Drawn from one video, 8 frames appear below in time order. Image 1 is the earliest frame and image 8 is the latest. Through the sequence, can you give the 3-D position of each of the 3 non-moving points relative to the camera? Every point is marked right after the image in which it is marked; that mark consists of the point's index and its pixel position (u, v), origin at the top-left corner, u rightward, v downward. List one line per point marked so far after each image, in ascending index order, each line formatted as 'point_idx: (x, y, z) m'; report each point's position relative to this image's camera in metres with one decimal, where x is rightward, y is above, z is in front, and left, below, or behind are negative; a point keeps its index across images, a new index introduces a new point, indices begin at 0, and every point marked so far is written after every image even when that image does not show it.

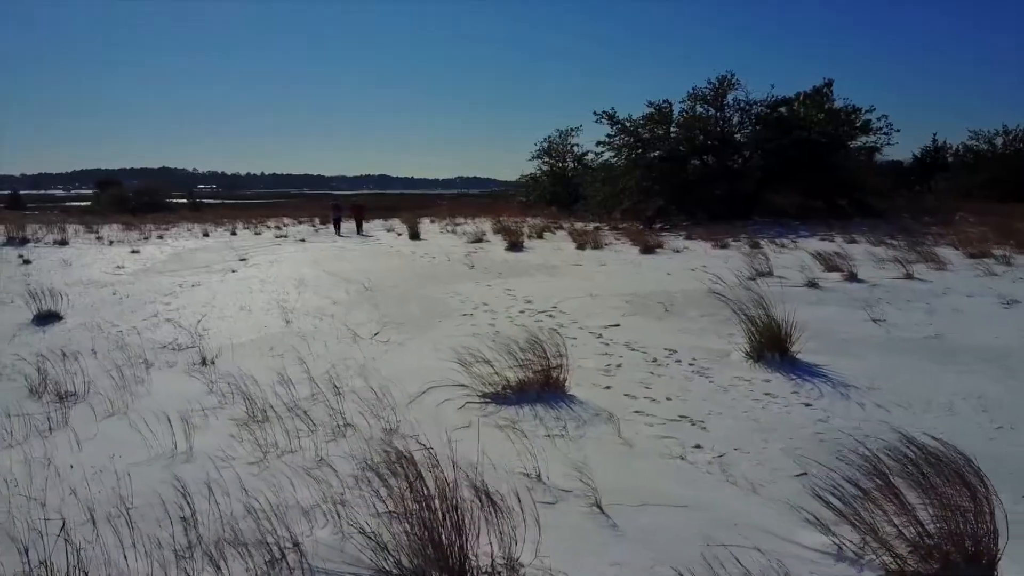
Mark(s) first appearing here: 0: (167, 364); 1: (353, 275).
0: (-2.4, -0.5, +5.4) m
1: (-1.9, +0.2, +9.6) m
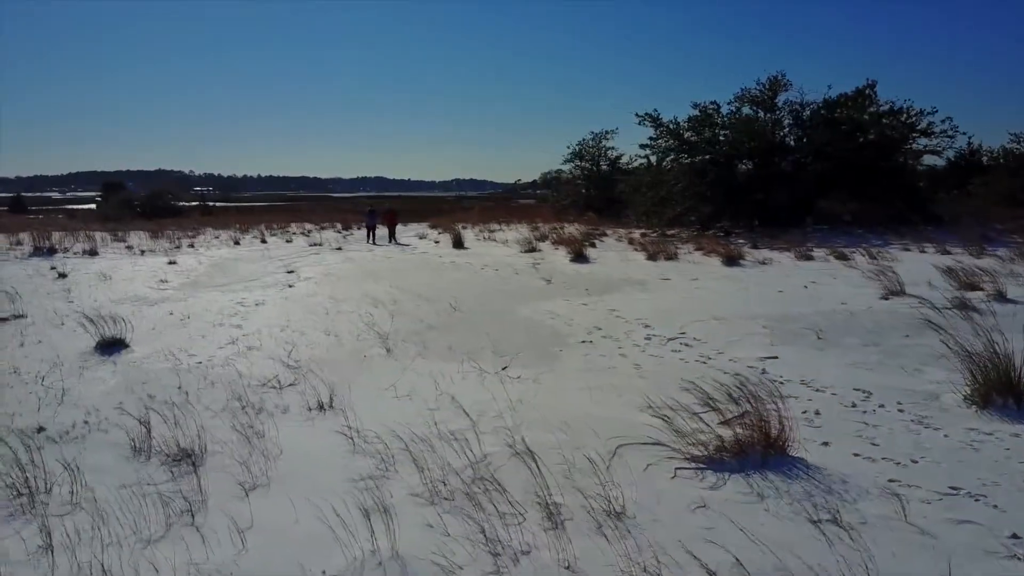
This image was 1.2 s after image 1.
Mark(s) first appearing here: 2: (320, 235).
0: (-1.4, -0.7, +4.7) m
1: (-1.0, 0.0, +8.9) m
2: (-4.7, +1.3, +19.7) m
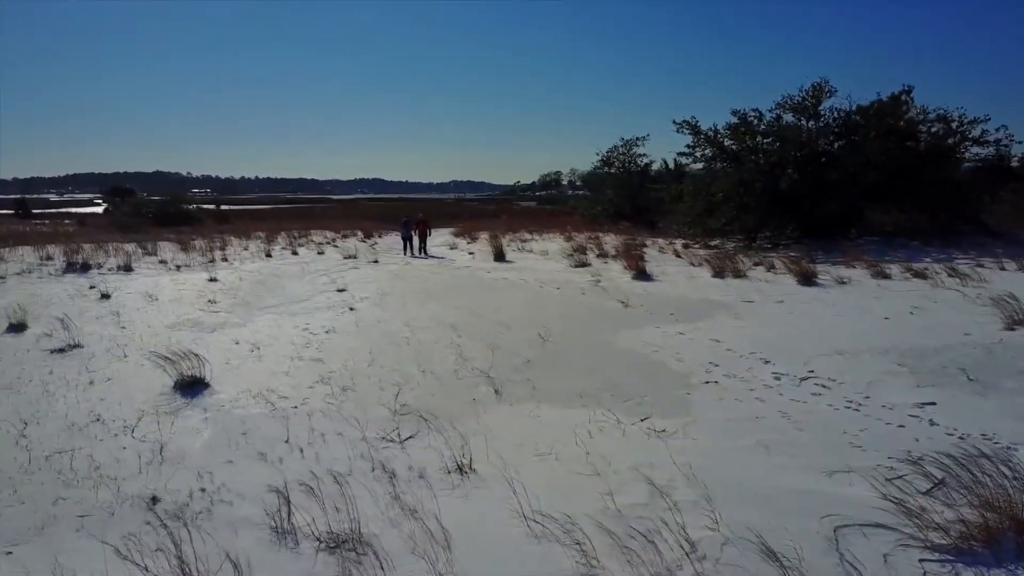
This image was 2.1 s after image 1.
0: (-0.5, -1.0, +4.2) m
1: (-0.1, -0.3, +8.4) m
2: (-3.9, +1.0, +19.2) m
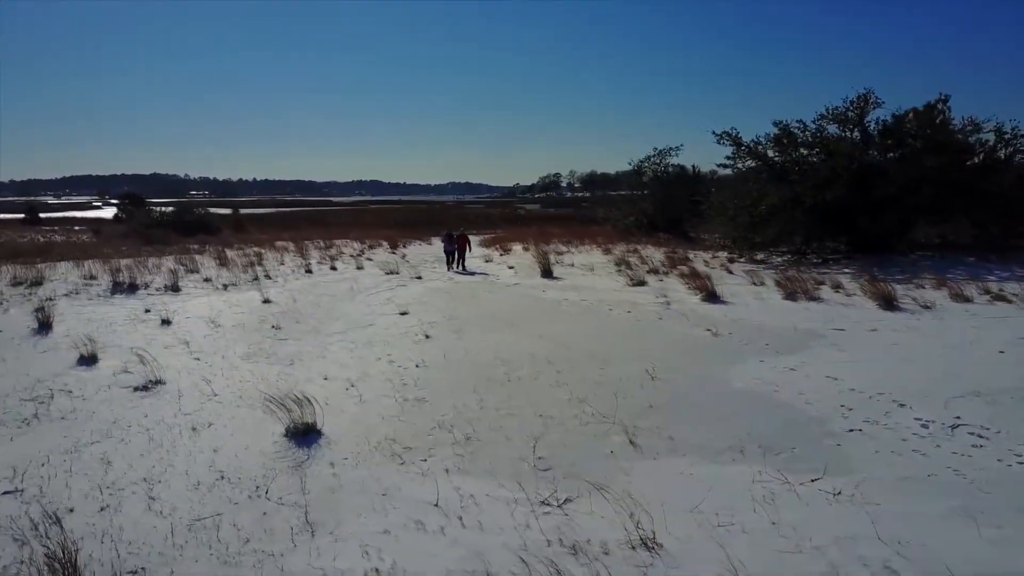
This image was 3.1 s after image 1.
0: (+0.4, -1.3, +3.9) m
1: (+0.8, -0.6, +8.1) m
2: (-3.1, +0.7, +18.9) m
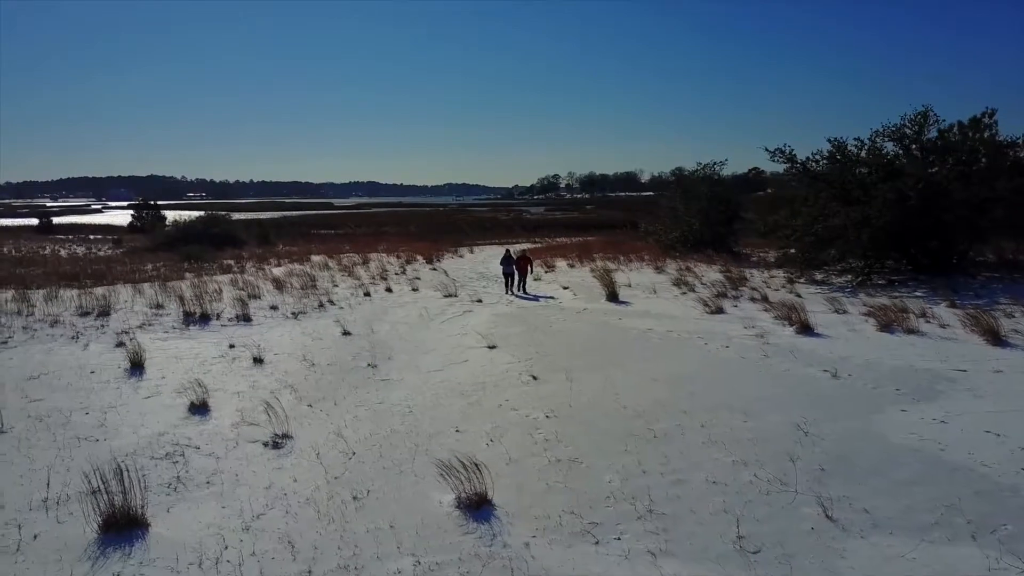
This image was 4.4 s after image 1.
0: (+1.6, -1.7, +3.7) m
1: (+2.0, -1.0, +7.9) m
2: (-2.0, +0.3, +18.7) m
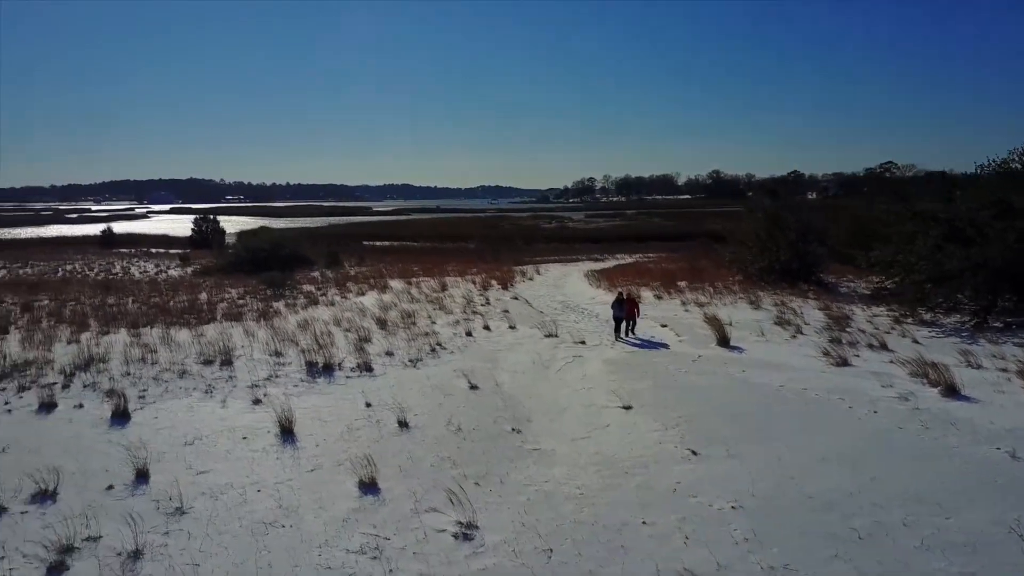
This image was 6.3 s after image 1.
0: (+3.1, -2.5, +3.5) m
1: (+3.6, -1.8, +7.7) m
2: (+0.1, -0.5, +18.6) m
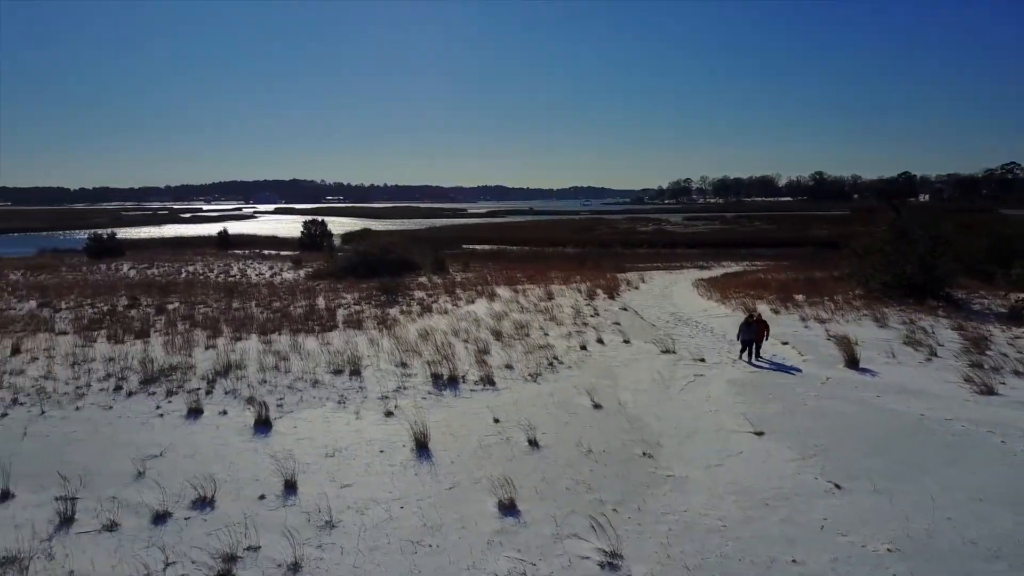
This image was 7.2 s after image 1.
0: (+4.0, -2.8, +3.1) m
1: (+4.9, -2.1, +7.2) m
2: (+2.7, -0.7, +18.5) m
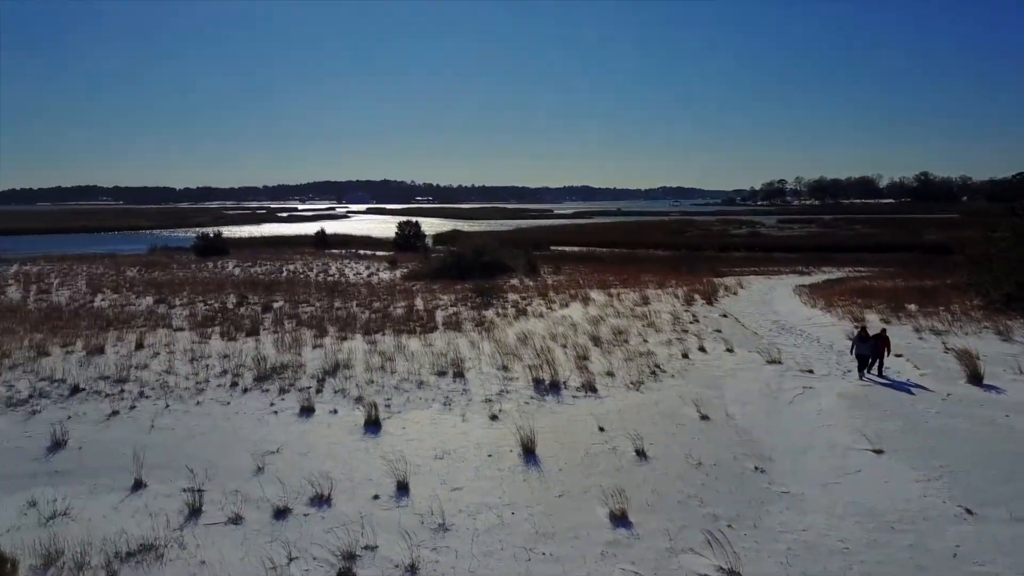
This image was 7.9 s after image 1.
0: (+4.5, -2.9, +2.6) m
1: (+5.9, -2.3, +6.6) m
2: (+4.9, -0.9, +18.1) m
